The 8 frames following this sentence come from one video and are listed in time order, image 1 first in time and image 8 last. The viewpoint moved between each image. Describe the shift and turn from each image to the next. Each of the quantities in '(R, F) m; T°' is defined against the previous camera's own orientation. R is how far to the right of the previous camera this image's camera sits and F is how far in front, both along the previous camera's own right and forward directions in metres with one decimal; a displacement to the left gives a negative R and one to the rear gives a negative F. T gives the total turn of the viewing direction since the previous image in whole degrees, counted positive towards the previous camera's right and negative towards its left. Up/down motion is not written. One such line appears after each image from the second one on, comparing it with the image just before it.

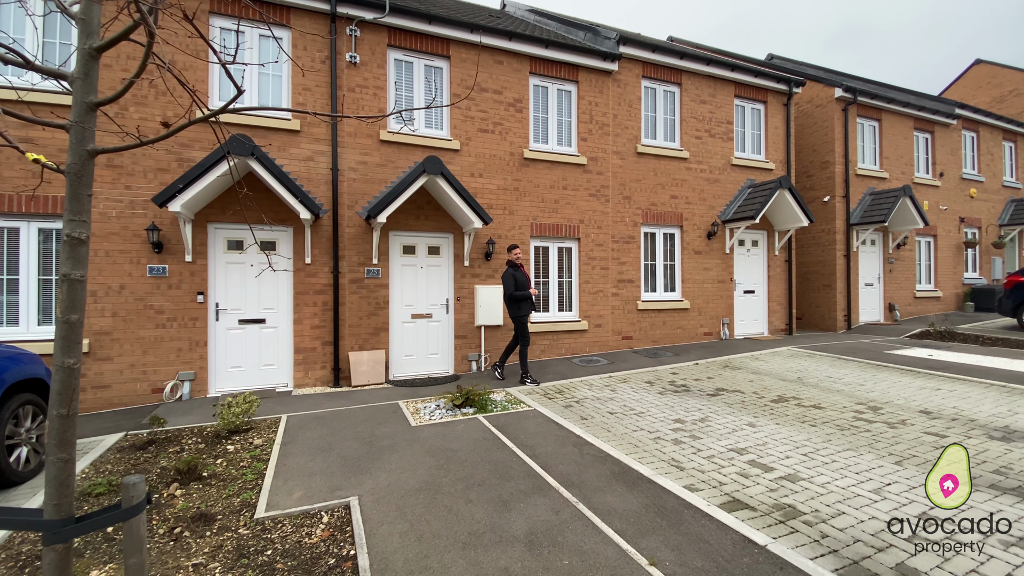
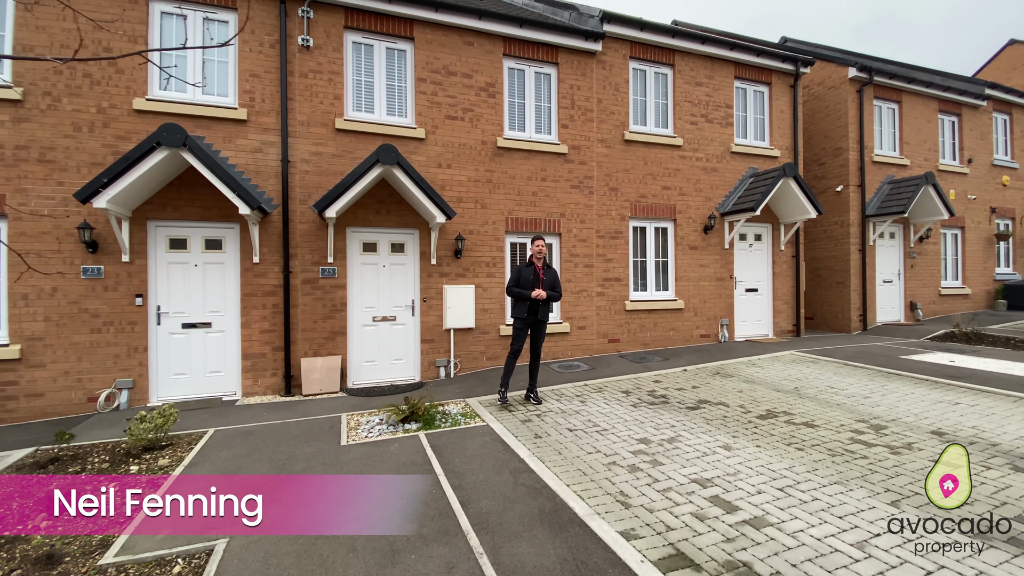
(+0.8, +0.6) m; -2°
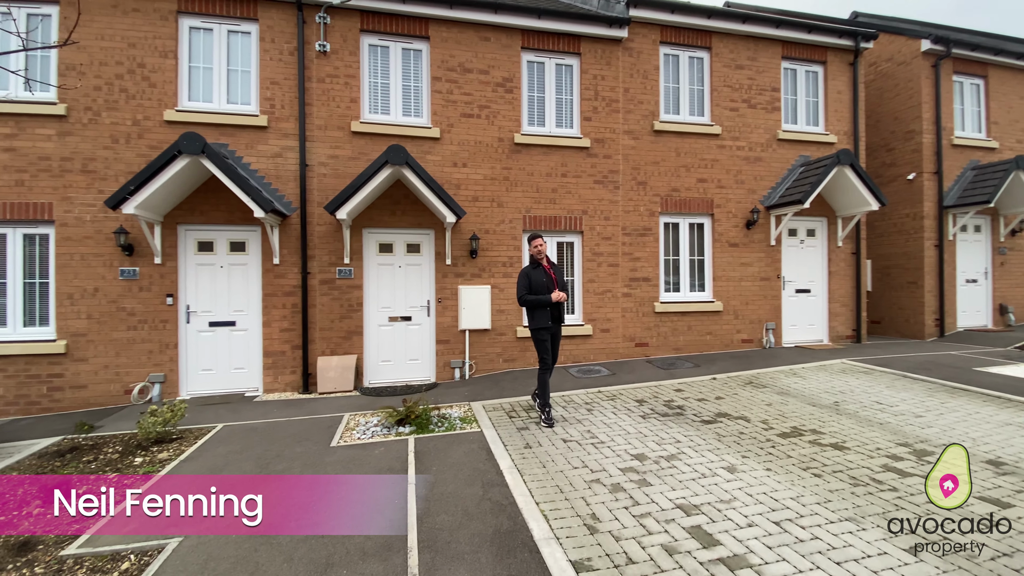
(+0.7, +0.3) m; -7°
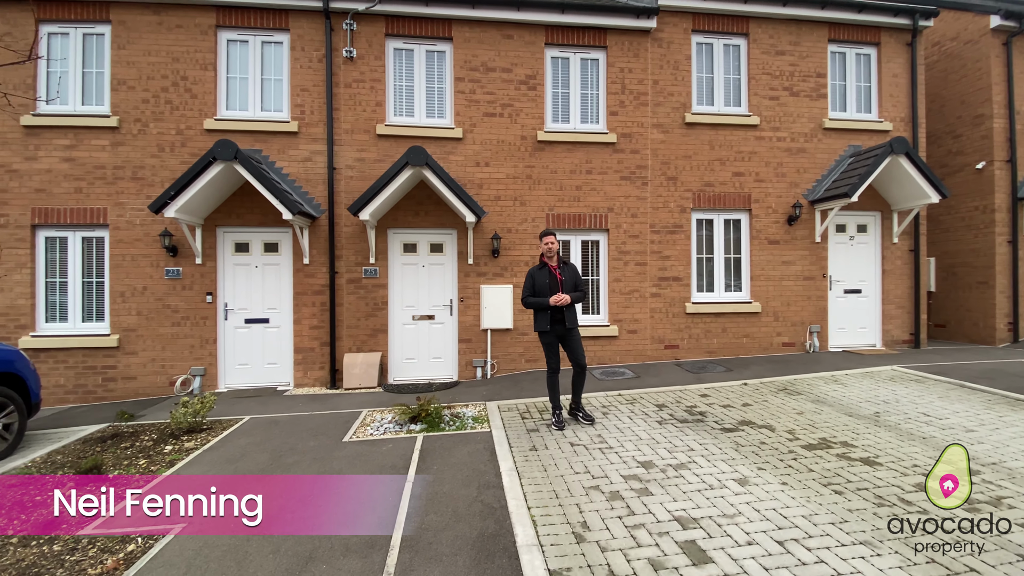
(+0.4, +0.1) m; -6°
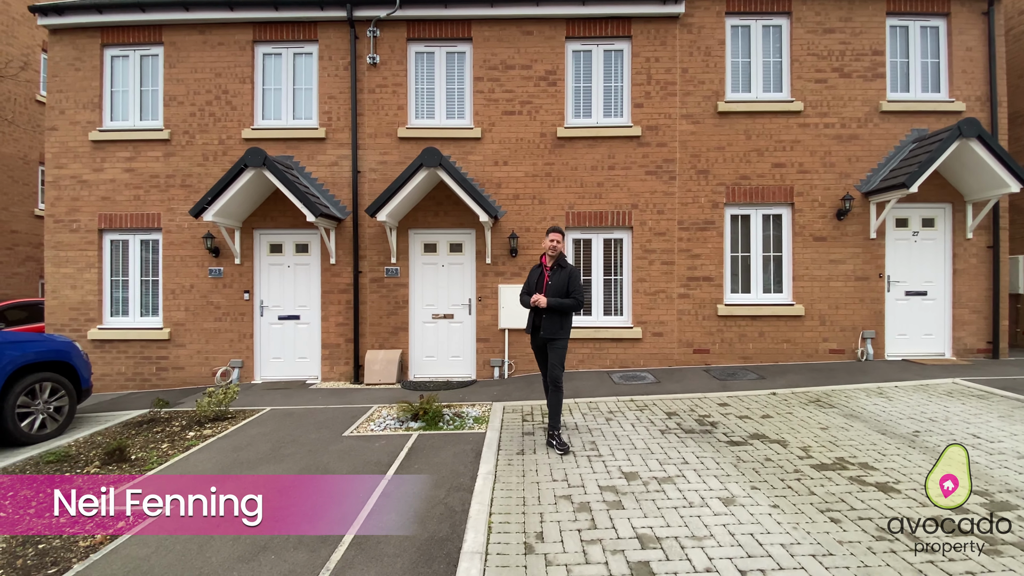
(+0.7, +0.1) m; -8°
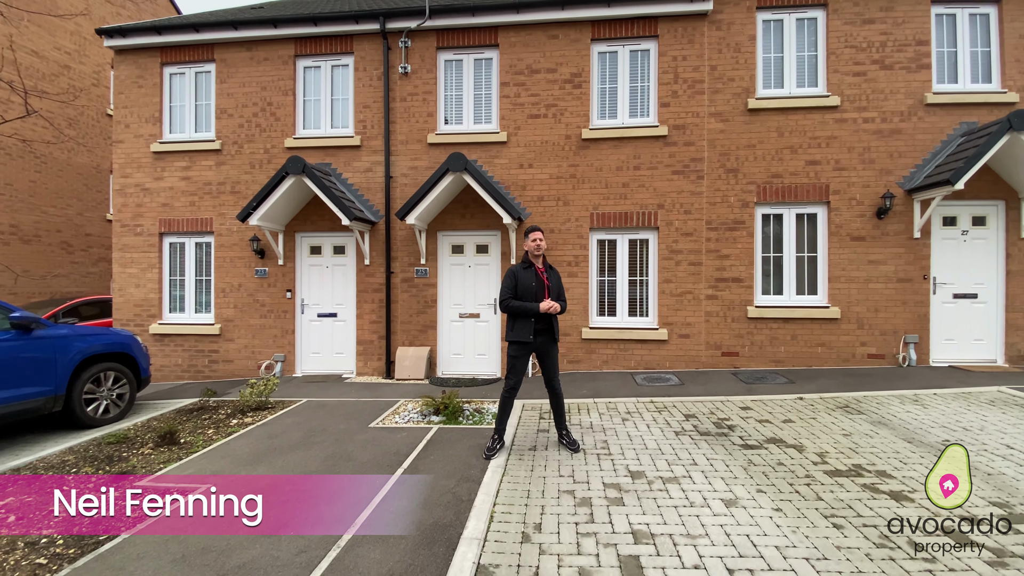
(+0.3, -0.1) m; -5°
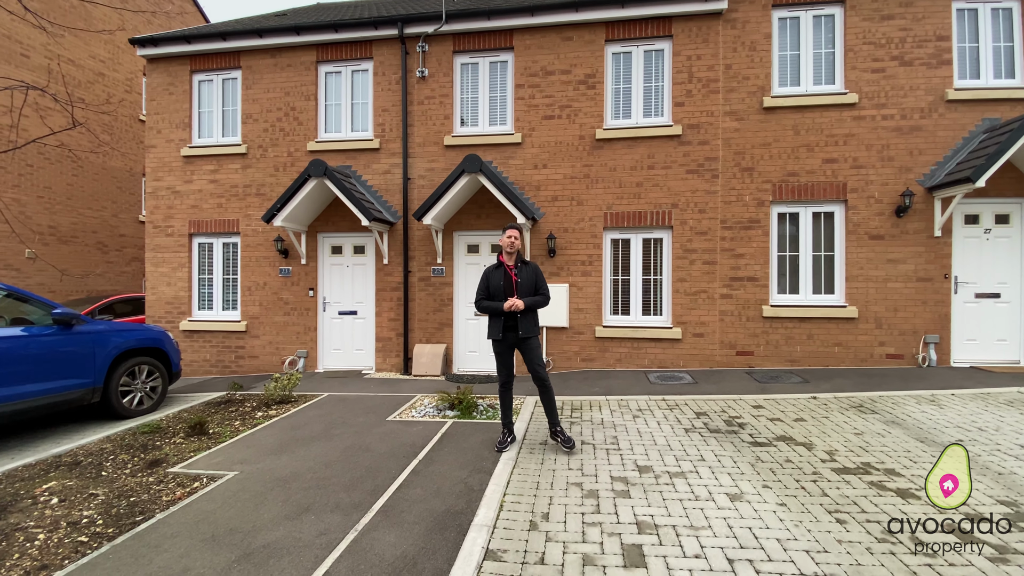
(+0.1, -0.1) m; -2°
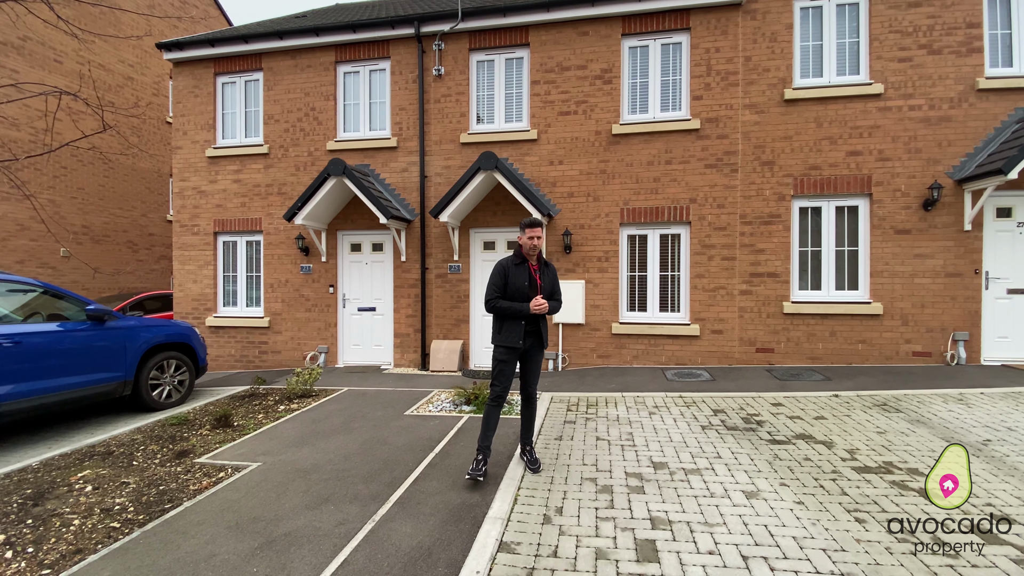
(0.0, 0.0) m; -2°
